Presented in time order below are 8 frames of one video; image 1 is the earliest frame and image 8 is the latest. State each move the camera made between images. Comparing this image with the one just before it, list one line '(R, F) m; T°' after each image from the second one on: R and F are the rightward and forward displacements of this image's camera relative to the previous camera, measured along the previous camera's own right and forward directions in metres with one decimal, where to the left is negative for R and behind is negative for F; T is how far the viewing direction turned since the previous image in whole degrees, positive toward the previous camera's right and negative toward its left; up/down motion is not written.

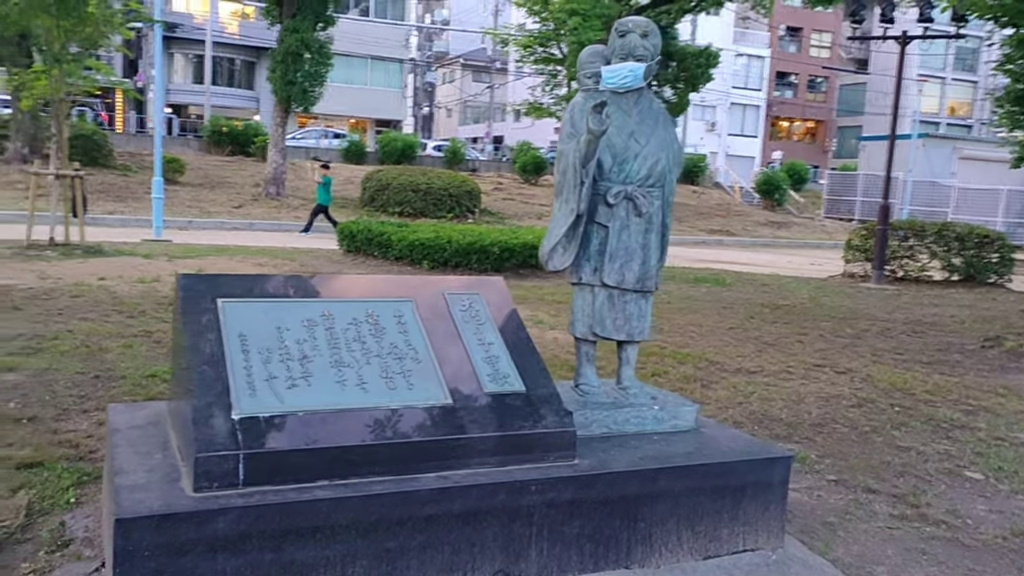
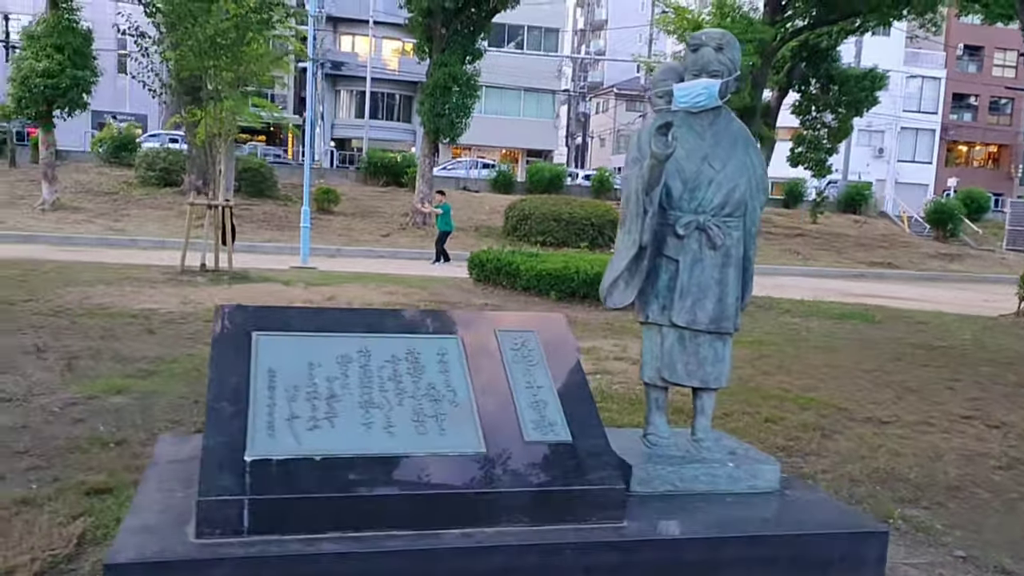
(+0.4, +0.3) m; -10°
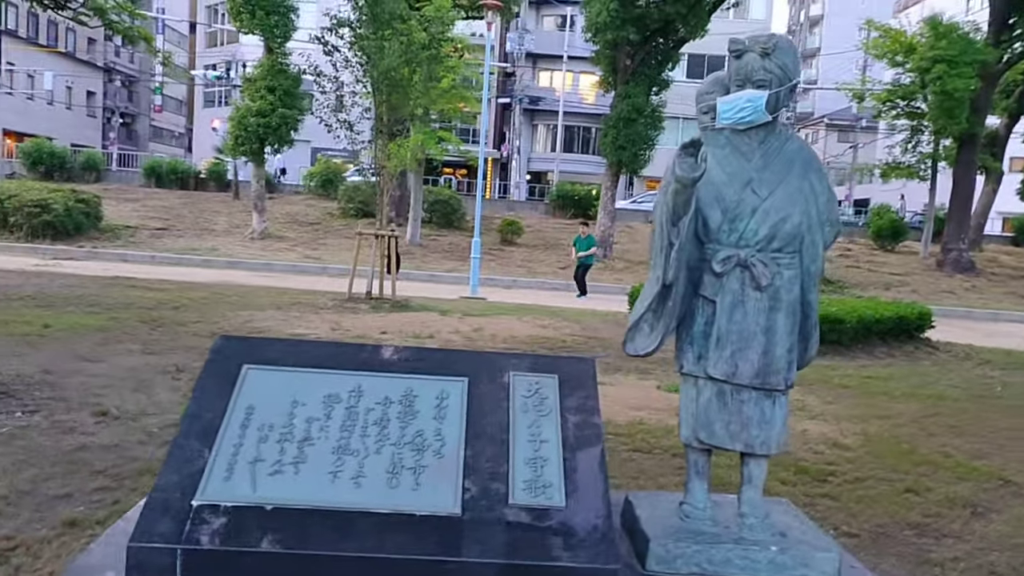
(+0.6, +0.4) m; -13°
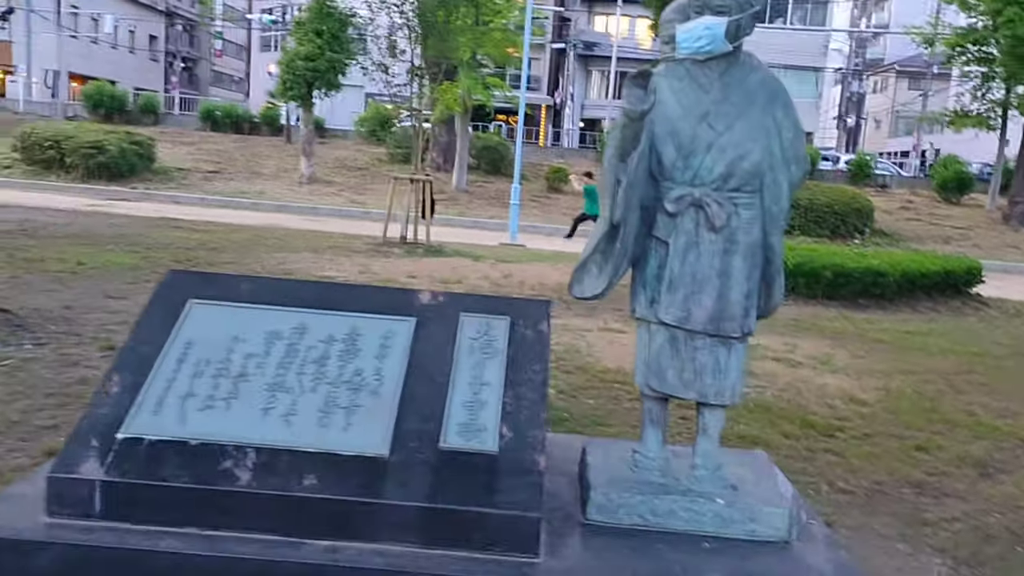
(+0.4, +0.1) m; -4°
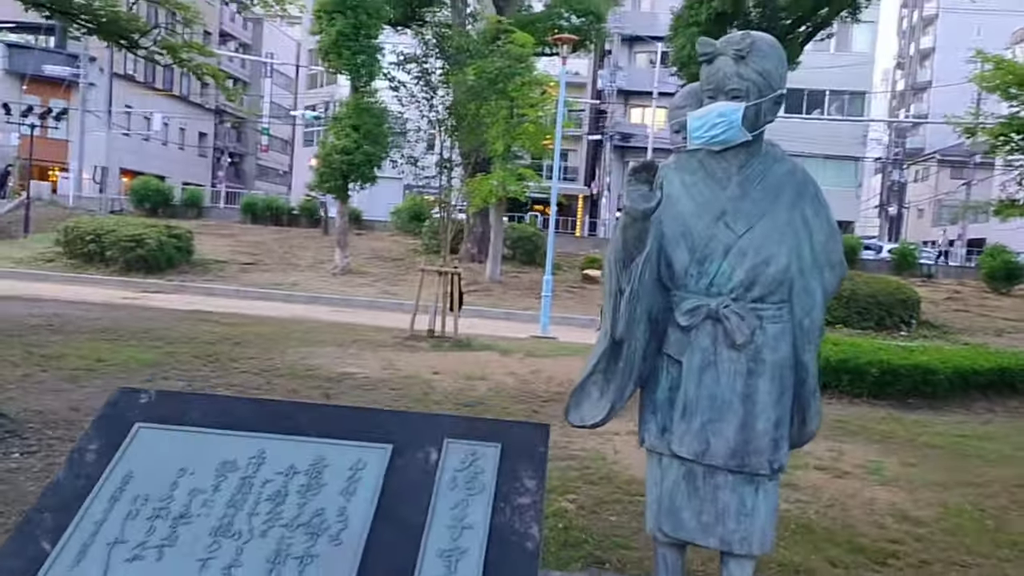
(+0.1, +0.4) m; -3°
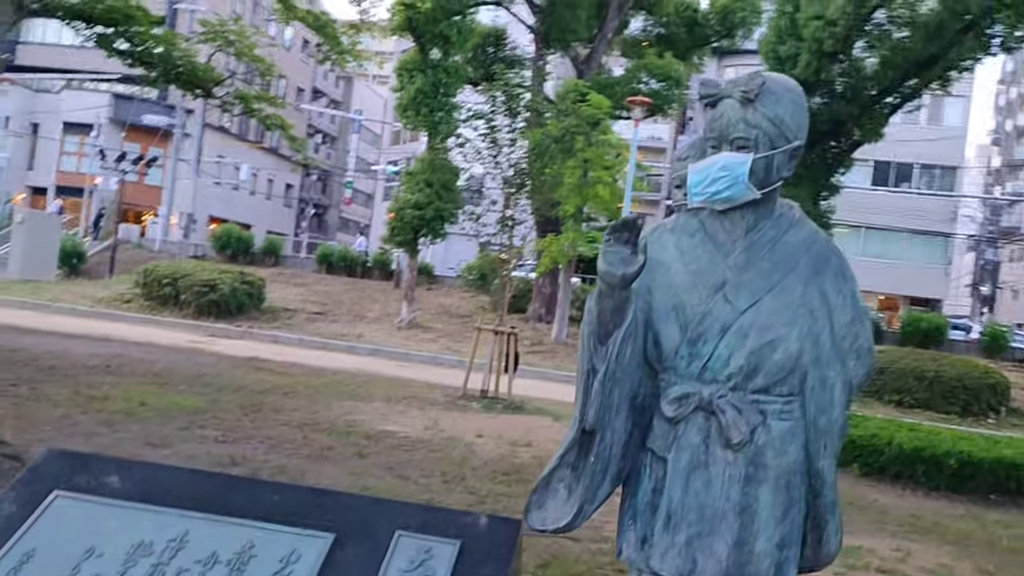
(+0.3, +0.4) m; -5°
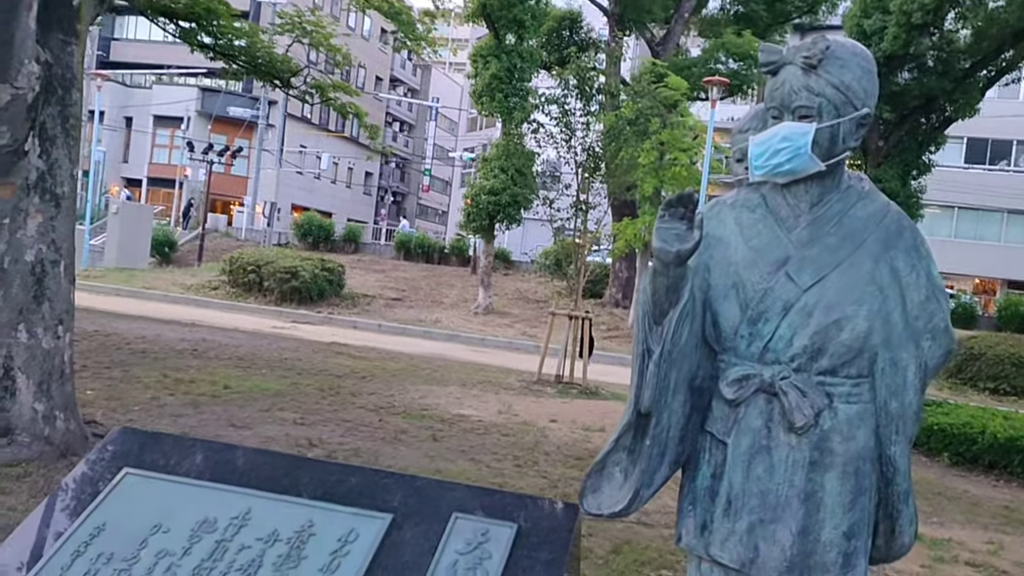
(+0.1, 0.0) m; -5°
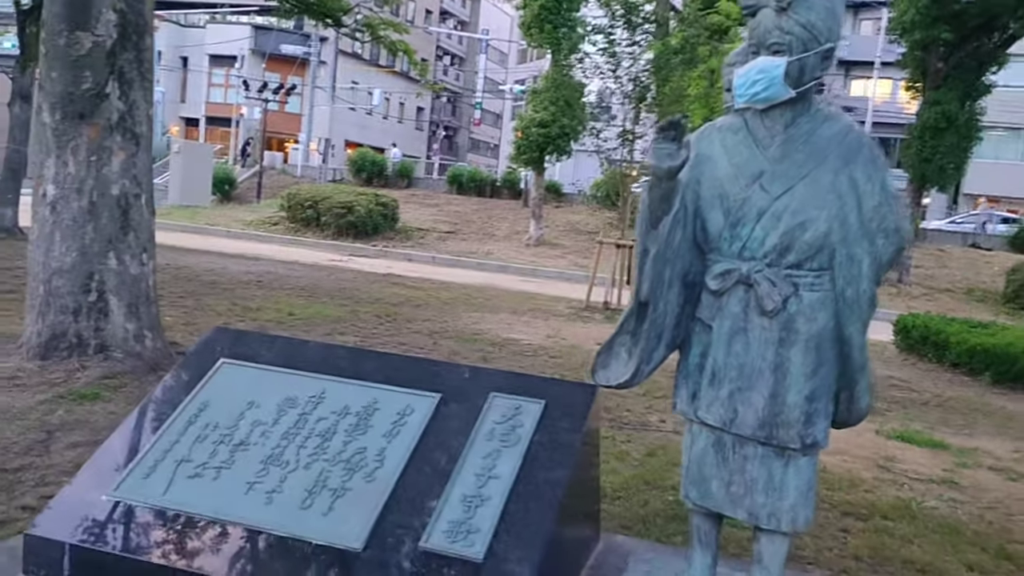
(+0.1, -0.4) m; -3°
